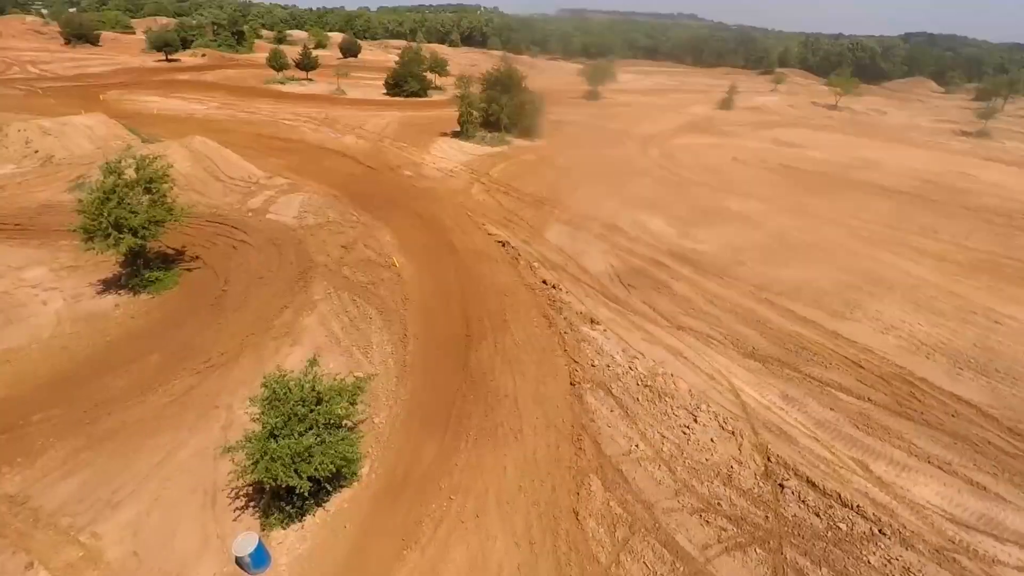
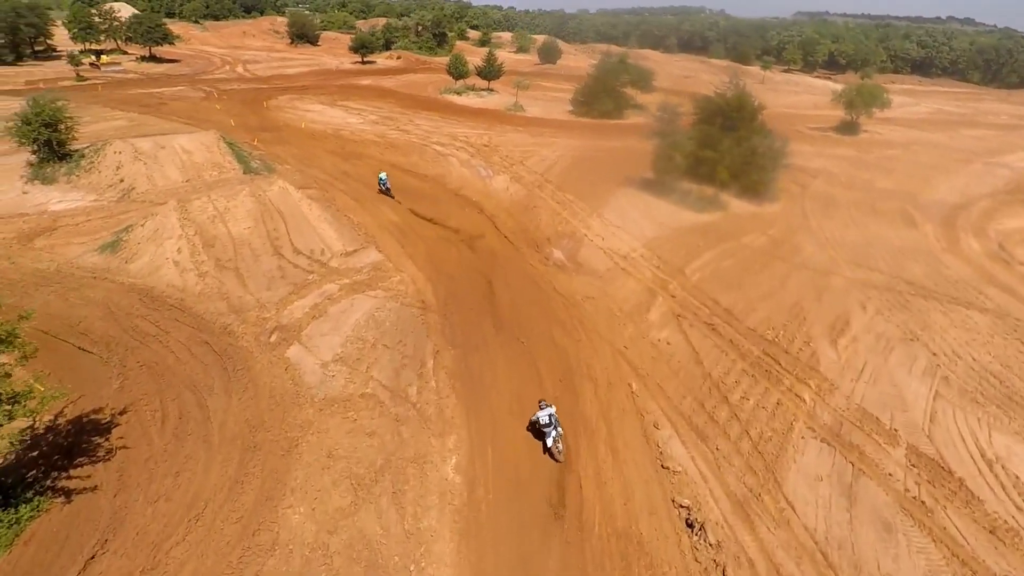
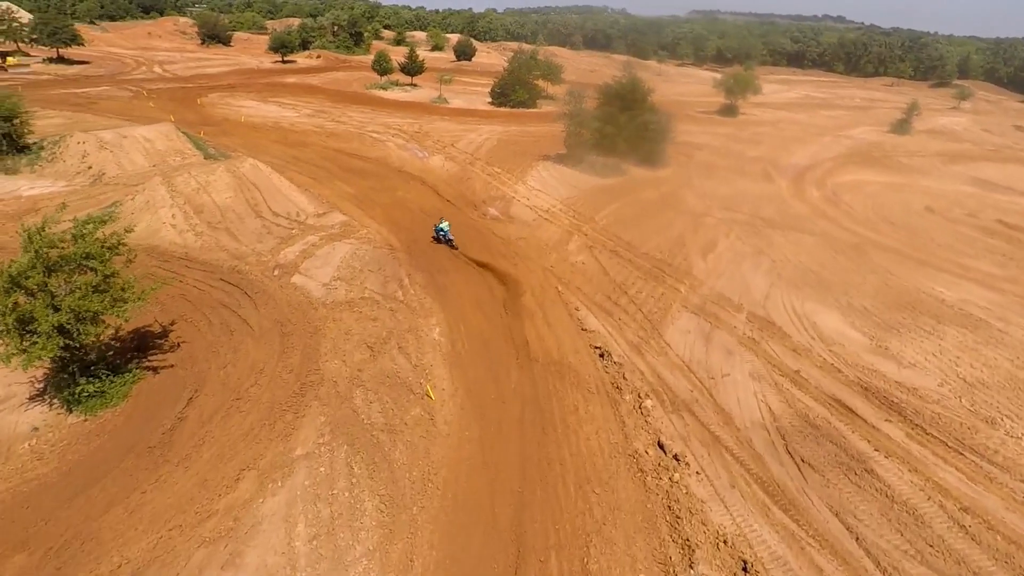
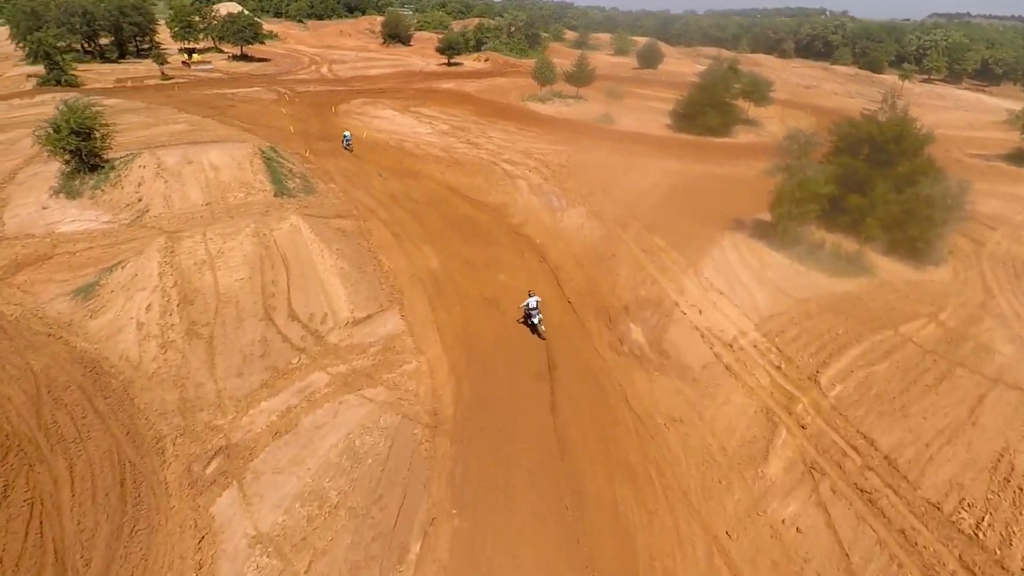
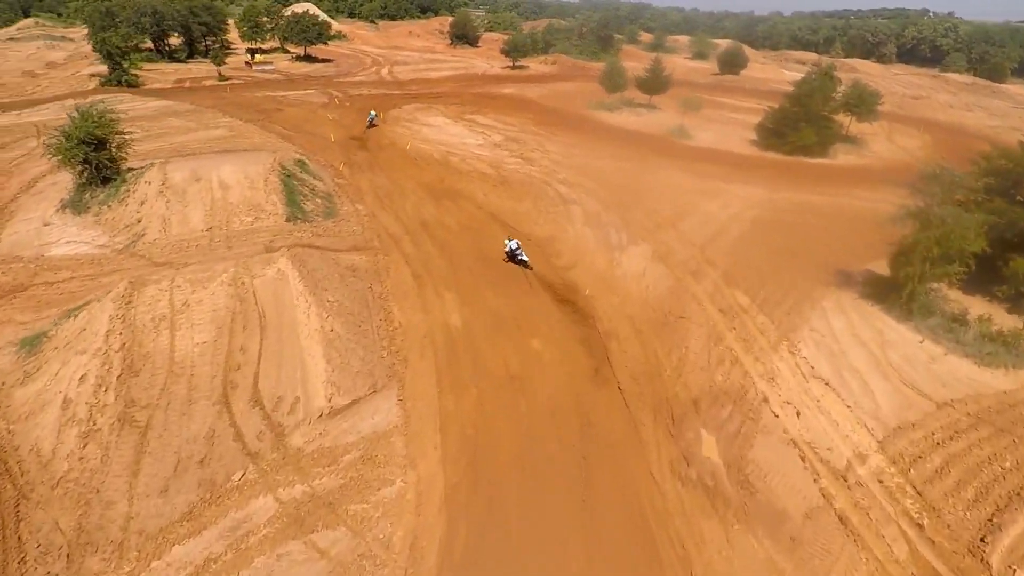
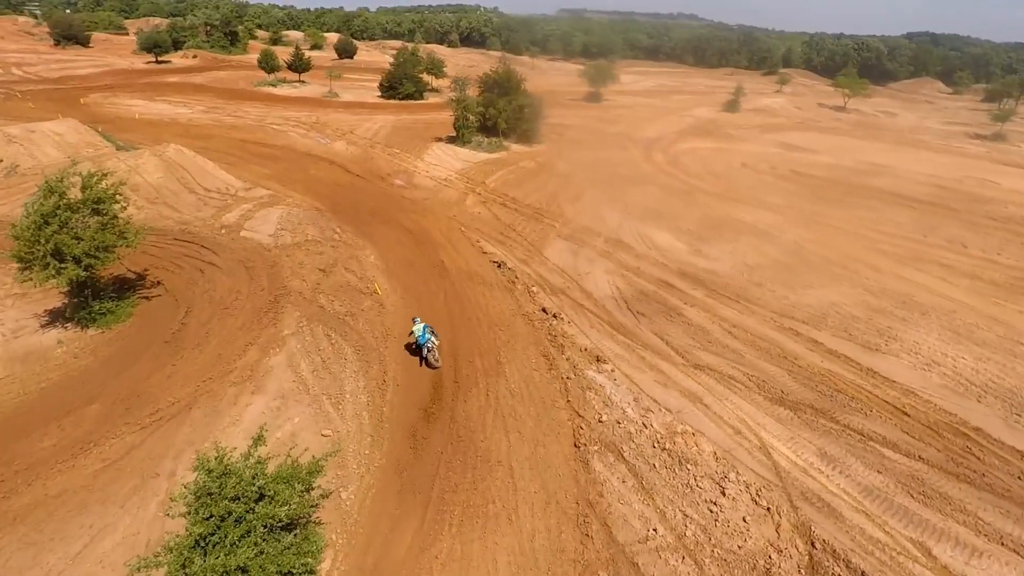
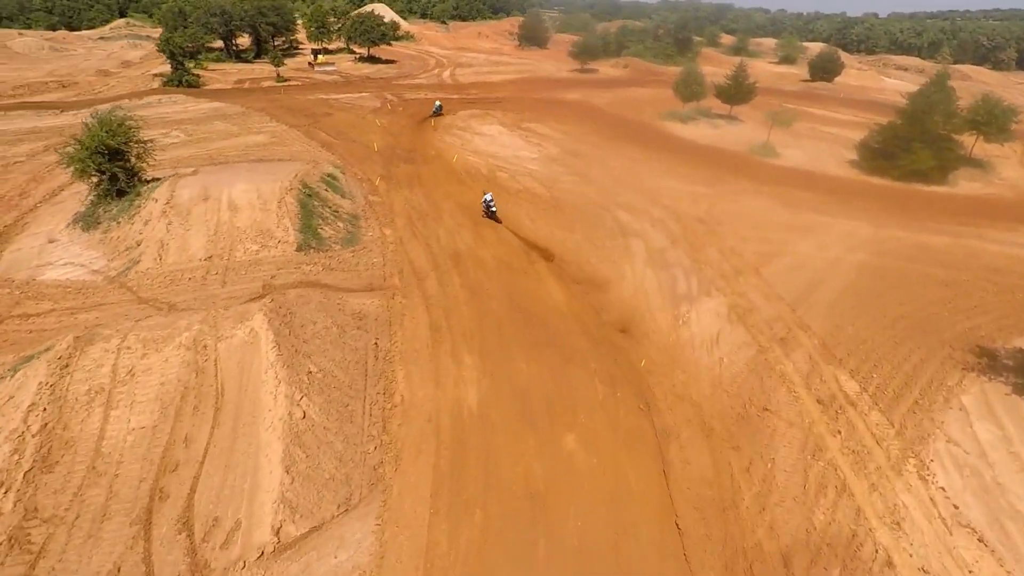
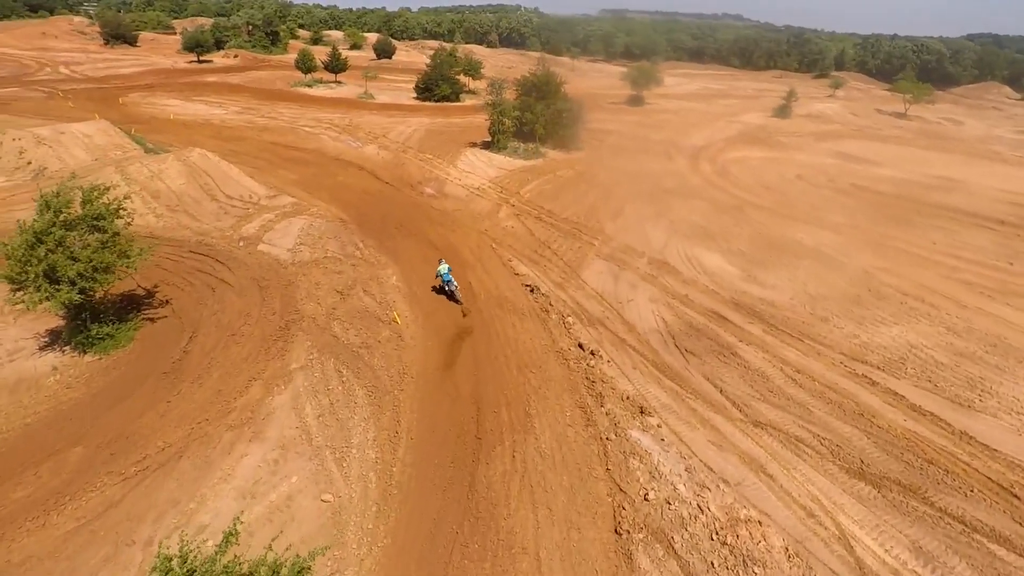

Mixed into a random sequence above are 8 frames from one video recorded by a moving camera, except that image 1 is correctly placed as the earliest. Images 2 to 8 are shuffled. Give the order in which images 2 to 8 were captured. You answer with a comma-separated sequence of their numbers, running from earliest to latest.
6, 8, 3, 2, 4, 5, 7
